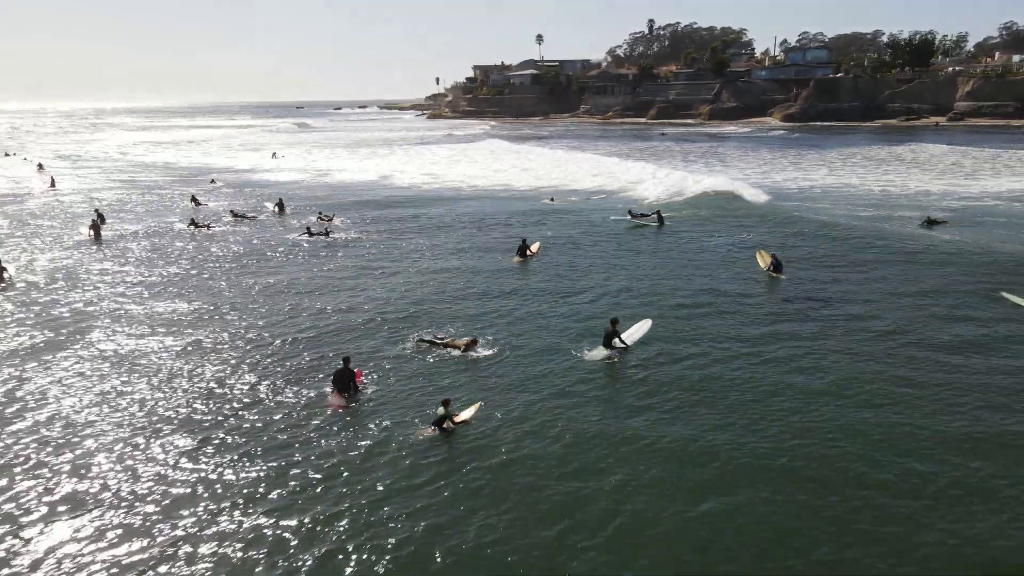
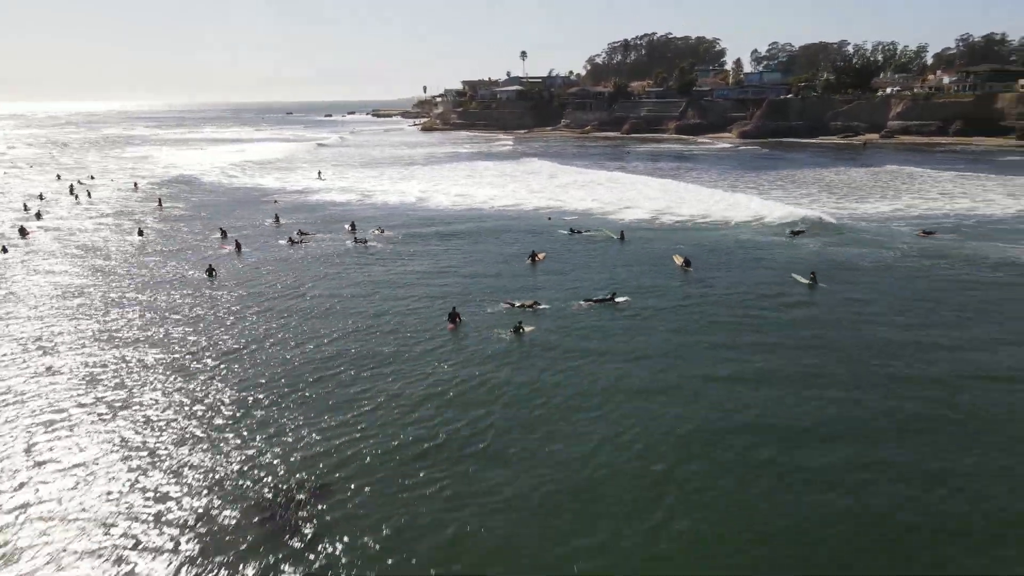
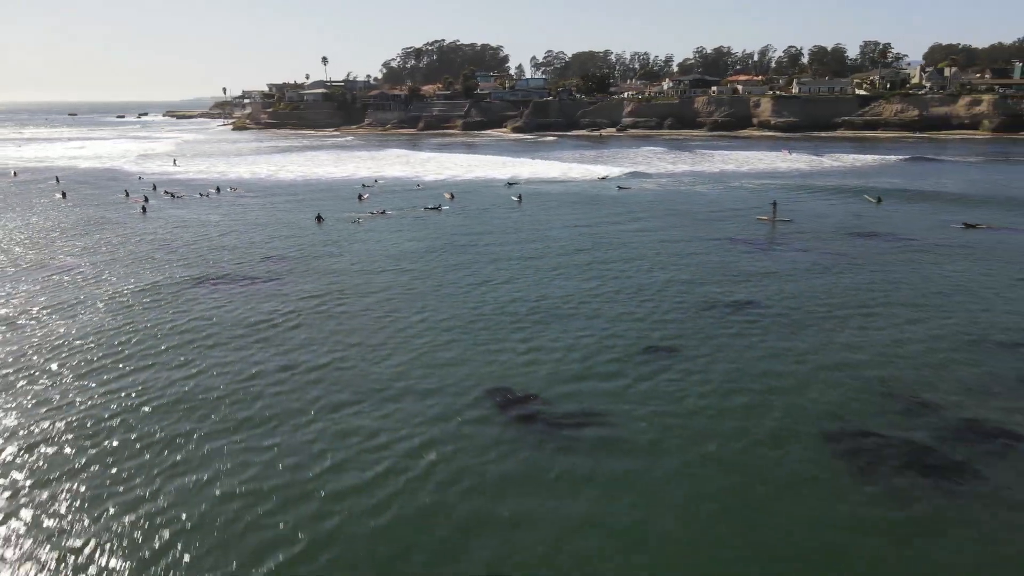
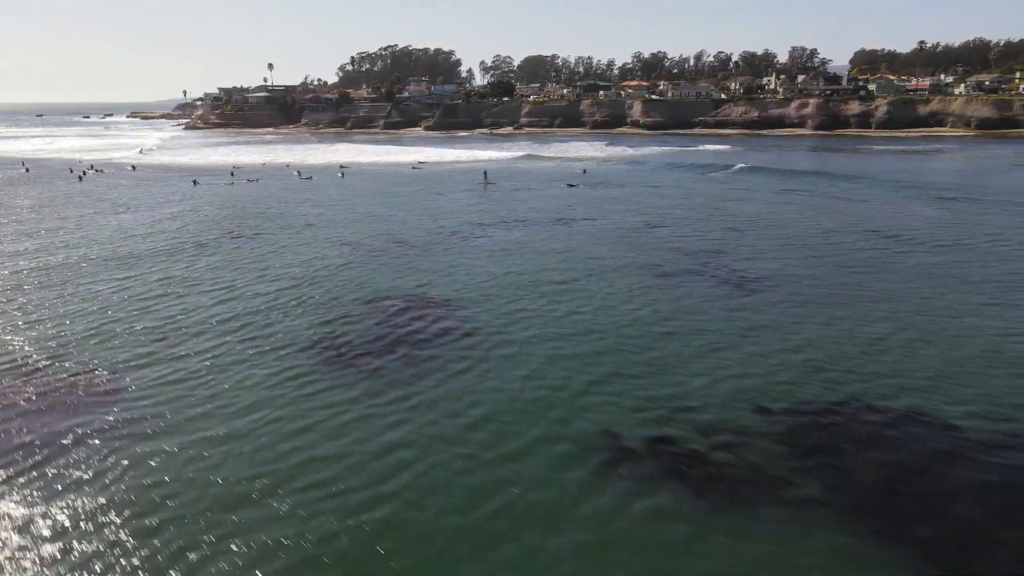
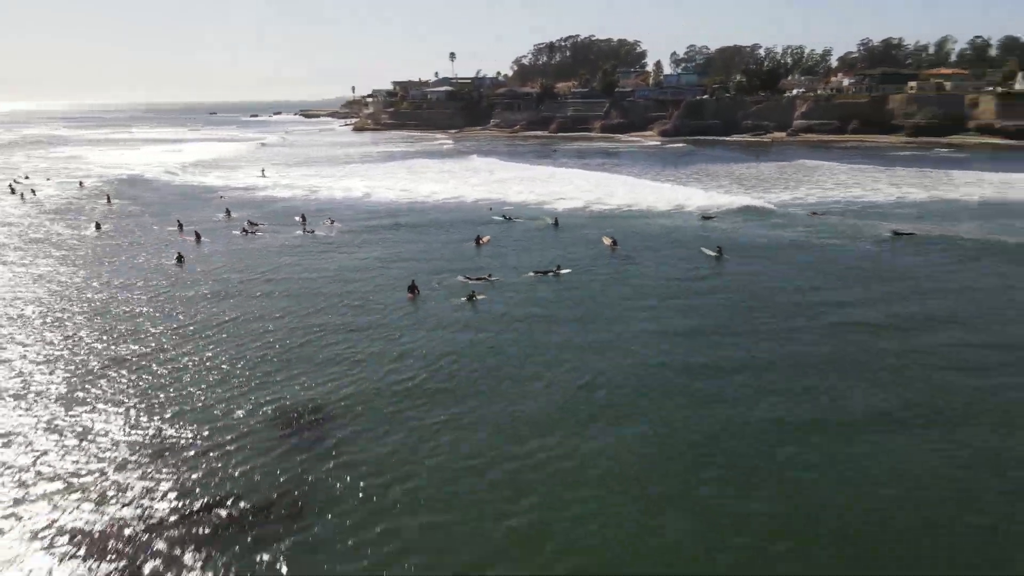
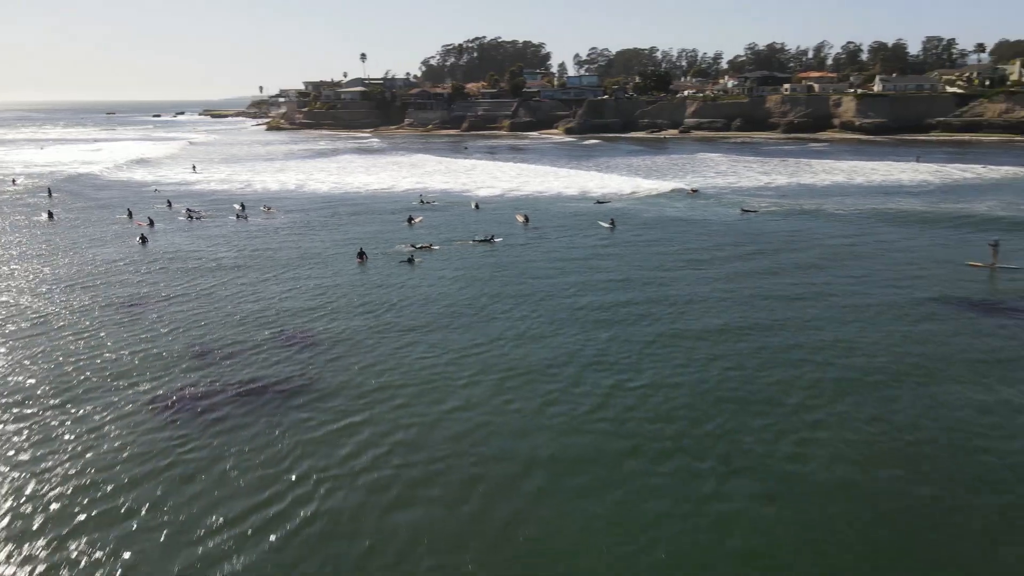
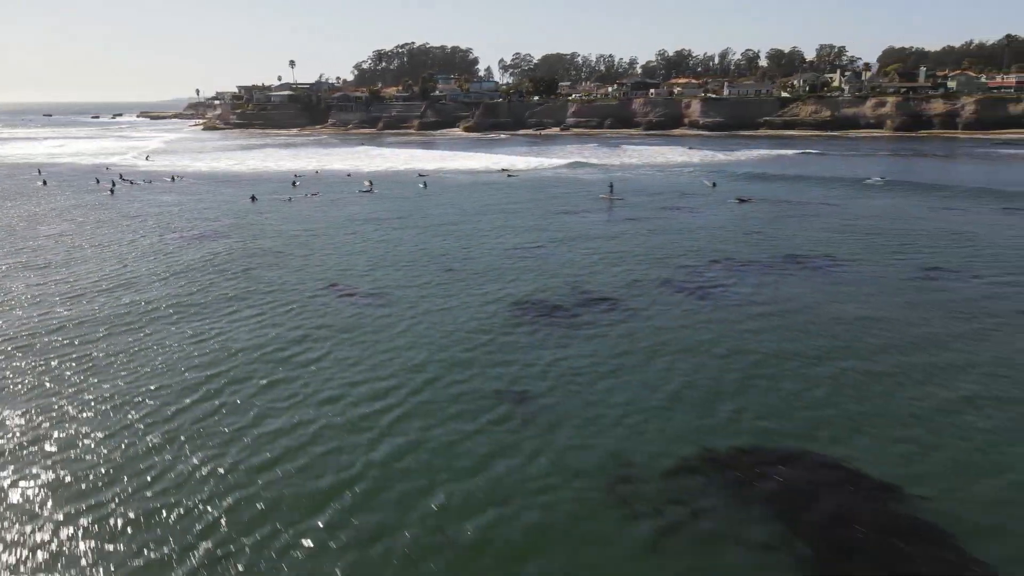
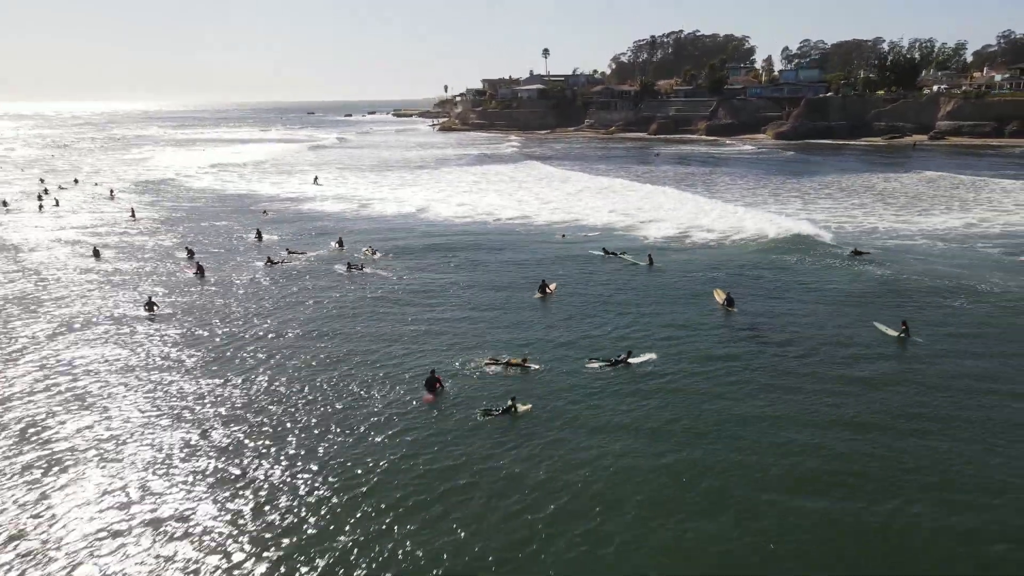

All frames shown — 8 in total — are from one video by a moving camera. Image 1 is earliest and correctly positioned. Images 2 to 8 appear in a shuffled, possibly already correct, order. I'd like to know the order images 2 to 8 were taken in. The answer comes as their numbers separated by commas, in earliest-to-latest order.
8, 2, 5, 6, 3, 7, 4
